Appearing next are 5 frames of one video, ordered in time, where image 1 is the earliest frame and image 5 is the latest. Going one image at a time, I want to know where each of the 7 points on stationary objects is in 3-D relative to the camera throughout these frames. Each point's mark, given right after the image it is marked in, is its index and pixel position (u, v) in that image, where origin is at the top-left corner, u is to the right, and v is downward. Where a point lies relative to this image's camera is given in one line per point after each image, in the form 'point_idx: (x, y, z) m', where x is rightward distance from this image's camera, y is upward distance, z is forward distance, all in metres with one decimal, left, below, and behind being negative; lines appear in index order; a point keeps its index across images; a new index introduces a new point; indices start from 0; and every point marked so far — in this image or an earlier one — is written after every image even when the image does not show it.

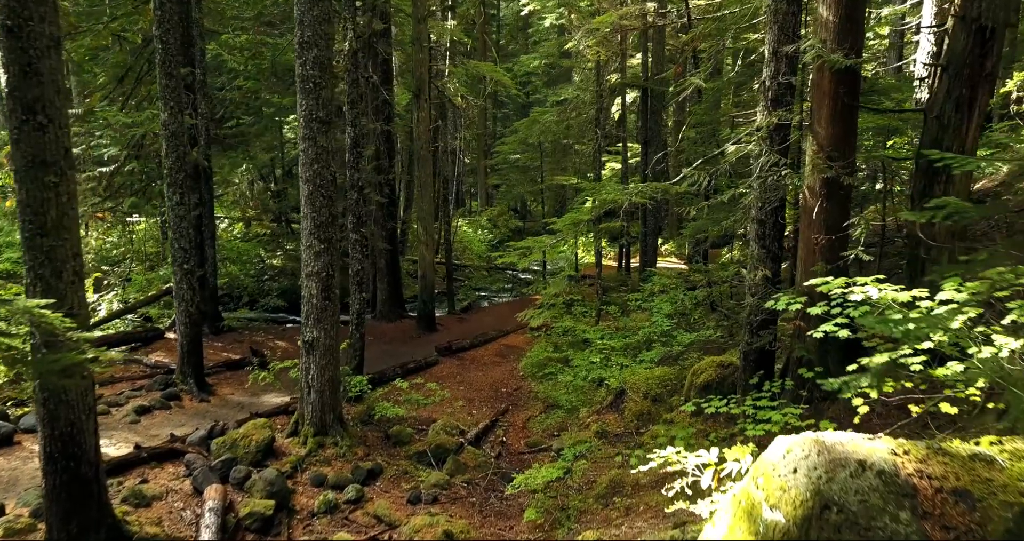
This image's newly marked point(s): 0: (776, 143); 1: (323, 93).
0: (+3.1, +1.5, +6.3) m
1: (-2.7, +2.6, +7.6) m
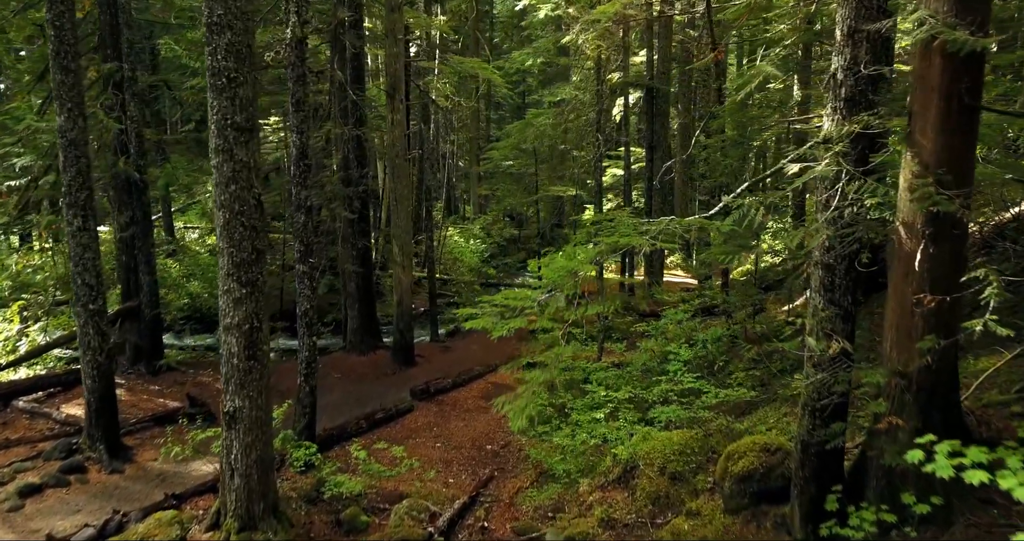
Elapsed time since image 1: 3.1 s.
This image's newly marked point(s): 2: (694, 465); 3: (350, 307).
0: (+2.9, +0.9, +4.5) m
1: (-3.0, +2.0, +5.8) m
2: (+2.4, -2.5, +6.9) m
3: (-3.9, -0.9, +12.8) m
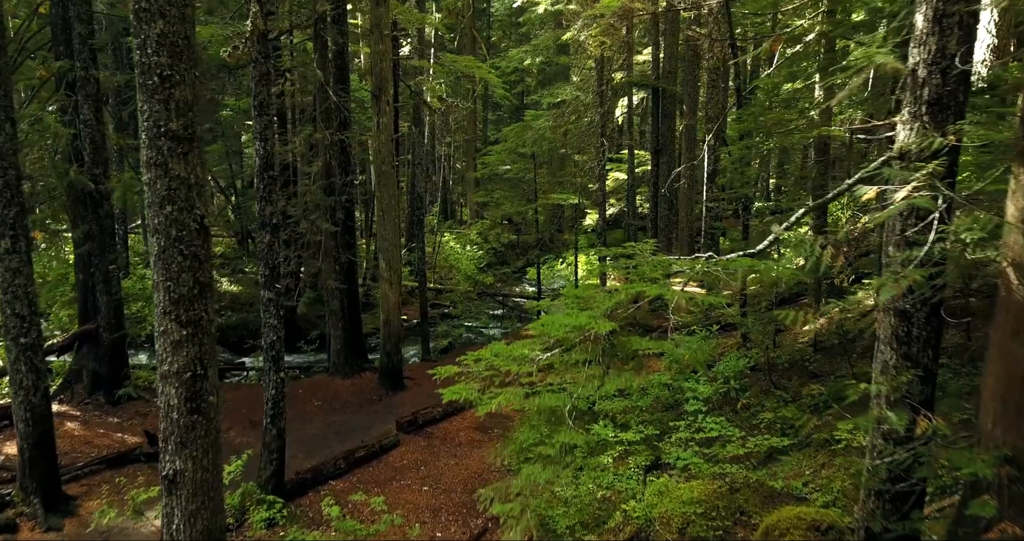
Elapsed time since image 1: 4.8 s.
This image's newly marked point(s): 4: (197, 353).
0: (+2.9, +0.6, +3.5) m
1: (-3.0, +1.6, +4.8) m
2: (+2.3, -2.9, +5.9) m
3: (-4.0, -1.2, +11.8) m
4: (-3.0, -0.8, +5.1) m
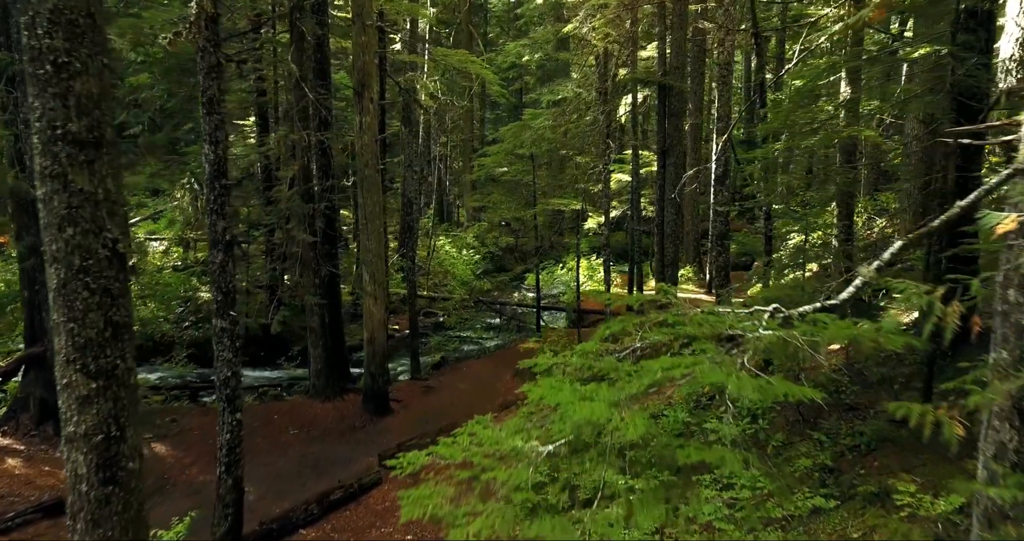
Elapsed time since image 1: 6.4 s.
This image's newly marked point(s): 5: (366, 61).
0: (+2.8, +0.3, +2.5) m
1: (-3.1, +1.3, +3.8) m
2: (+2.3, -3.2, +4.9) m
3: (-4.1, -1.5, +10.8) m
4: (-3.1, -1.1, +4.1) m
5: (-2.9, +4.1, +10.3) m
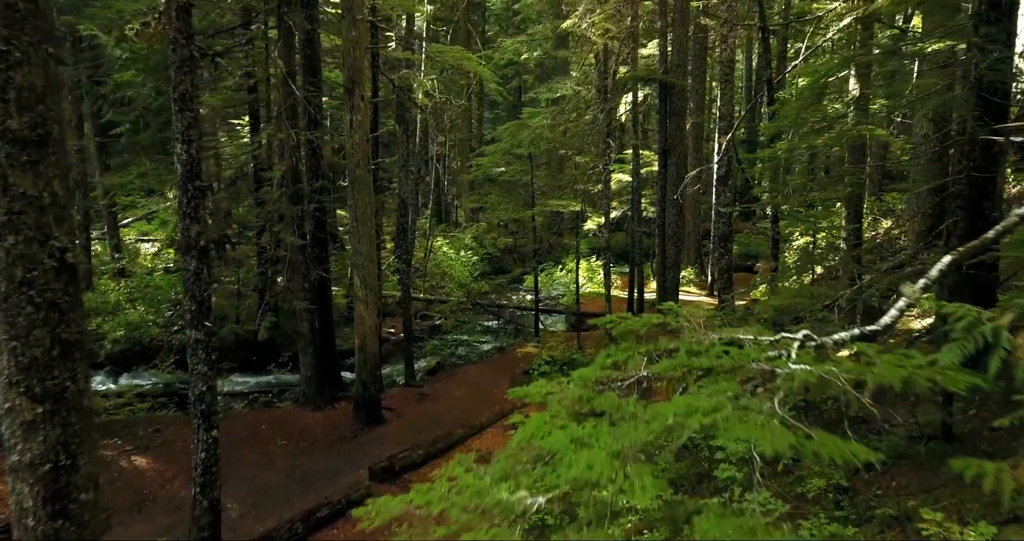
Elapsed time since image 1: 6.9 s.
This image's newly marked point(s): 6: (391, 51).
0: (+2.7, +0.2, +2.1) m
1: (-3.2, +1.3, +3.4) m
2: (+2.2, -3.2, +4.6) m
3: (-4.1, -1.6, +10.4) m
4: (-3.2, -1.2, +3.7) m
5: (-2.9, +4.0, +9.9) m
6: (-3.1, +5.7, +13.6) m
